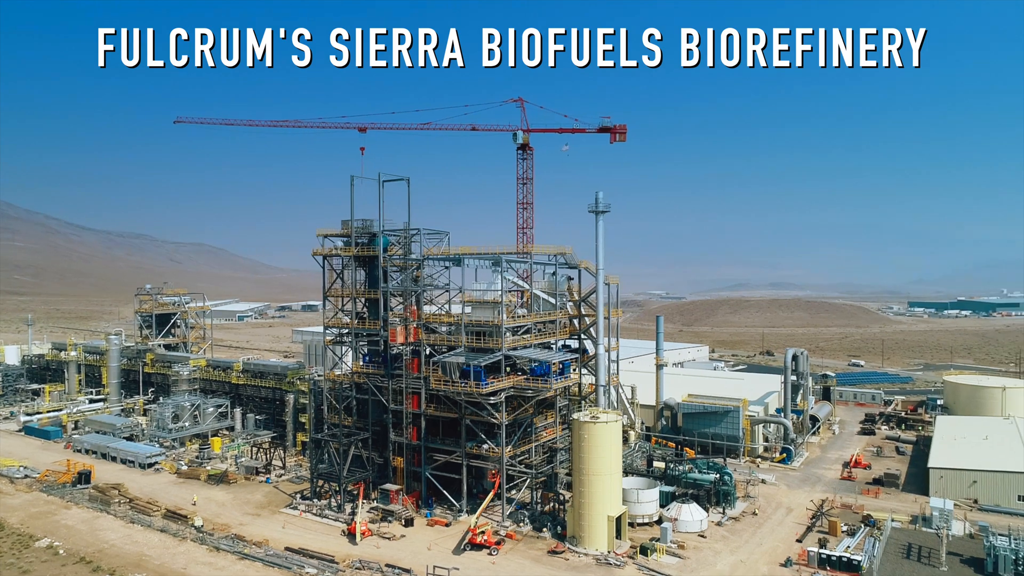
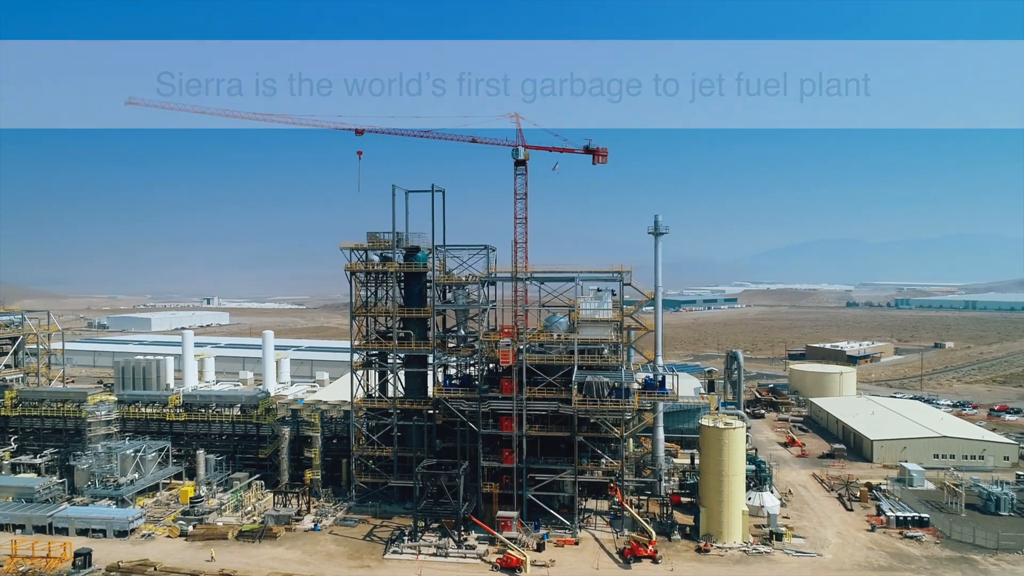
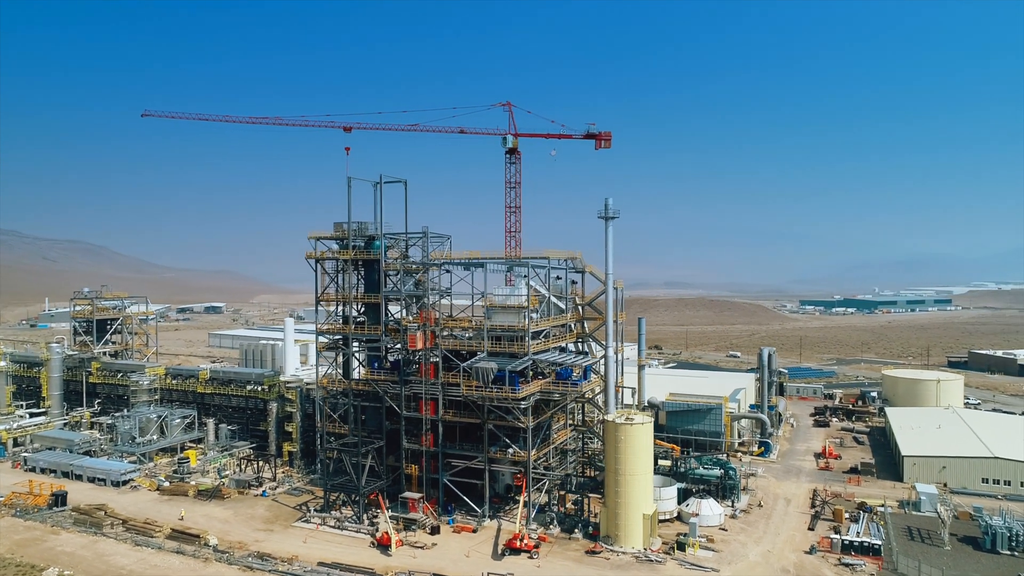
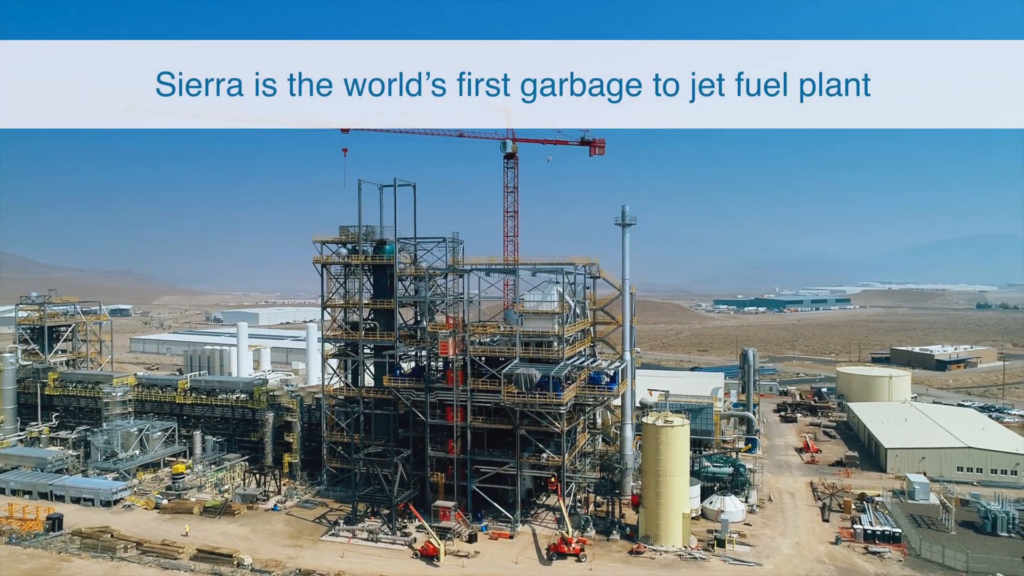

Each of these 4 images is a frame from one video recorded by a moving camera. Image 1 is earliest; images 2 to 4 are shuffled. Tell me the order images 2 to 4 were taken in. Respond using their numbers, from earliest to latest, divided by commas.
3, 4, 2
